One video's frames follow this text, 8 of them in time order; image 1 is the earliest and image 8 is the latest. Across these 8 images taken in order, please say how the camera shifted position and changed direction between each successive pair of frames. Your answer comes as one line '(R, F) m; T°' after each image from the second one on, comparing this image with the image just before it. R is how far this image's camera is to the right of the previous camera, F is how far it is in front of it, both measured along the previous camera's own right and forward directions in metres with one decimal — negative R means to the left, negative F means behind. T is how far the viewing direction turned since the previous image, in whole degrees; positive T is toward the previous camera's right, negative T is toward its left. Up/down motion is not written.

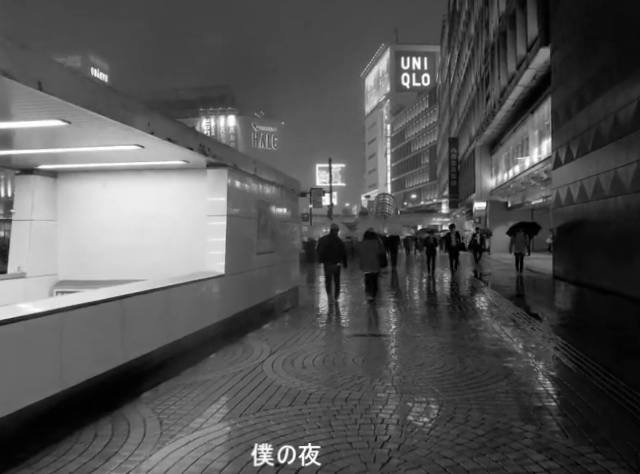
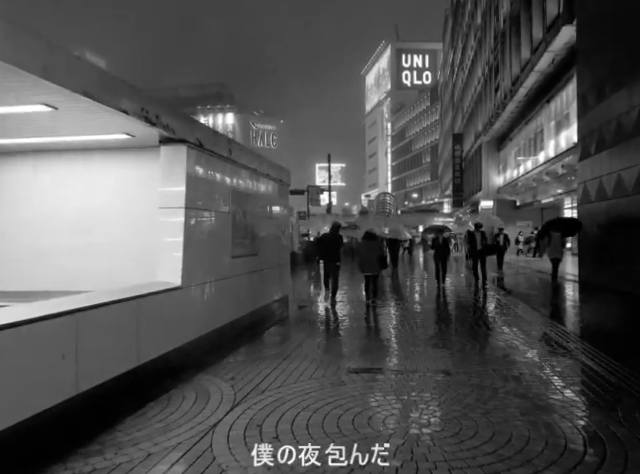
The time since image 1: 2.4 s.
(+0.1, +1.8) m; 0°
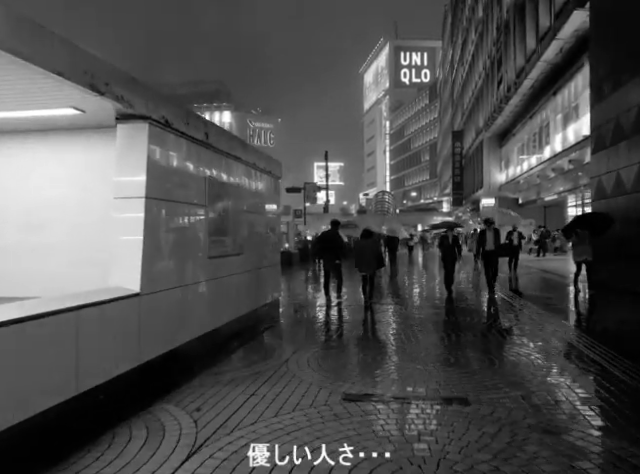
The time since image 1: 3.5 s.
(+0.1, +0.9) m; 0°
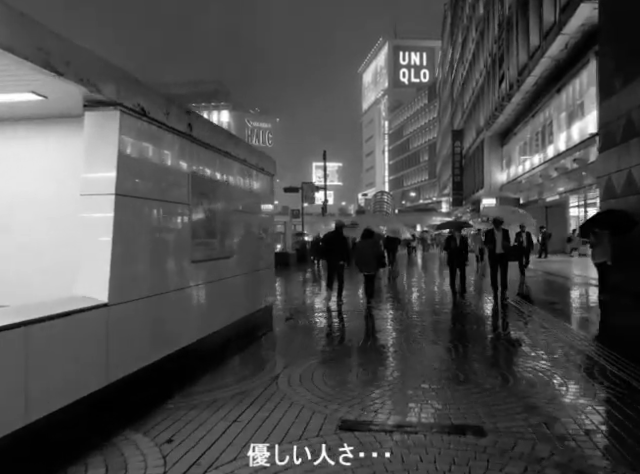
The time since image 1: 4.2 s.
(0.0, +0.5) m; 0°
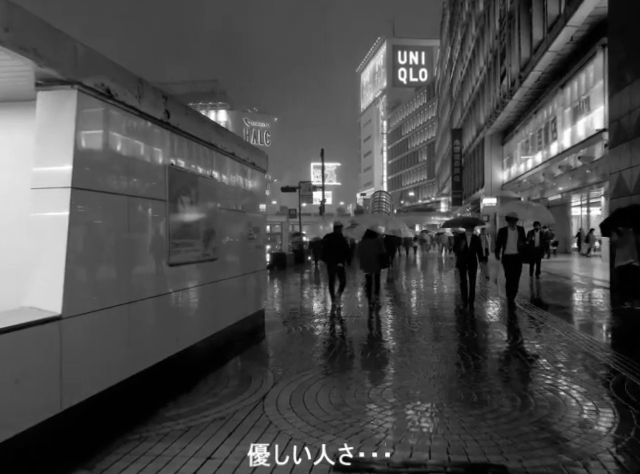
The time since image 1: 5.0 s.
(0.0, +0.6) m; 0°
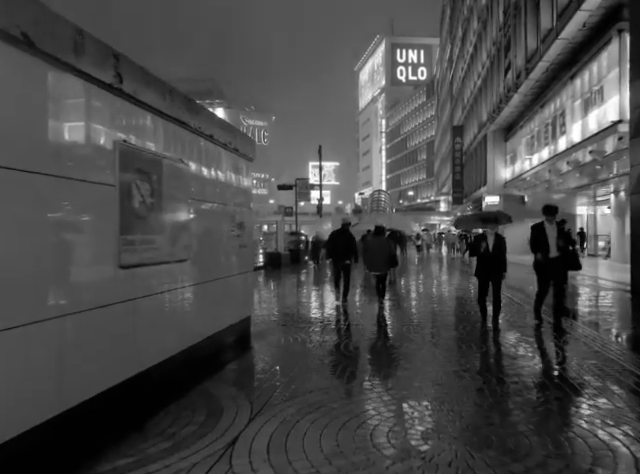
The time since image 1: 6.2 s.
(+0.1, +1.0) m; 0°
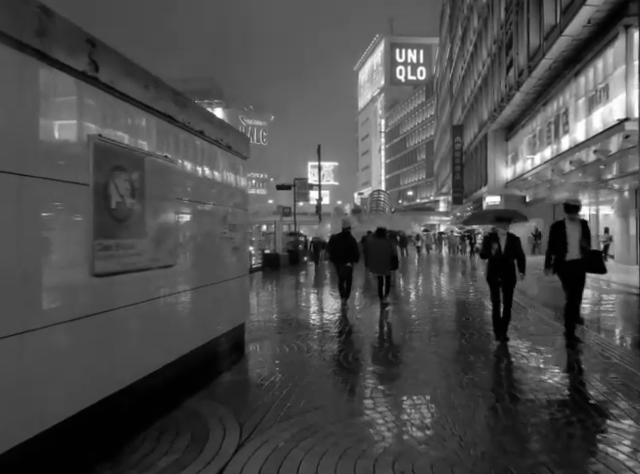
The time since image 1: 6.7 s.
(0.0, +0.4) m; 0°
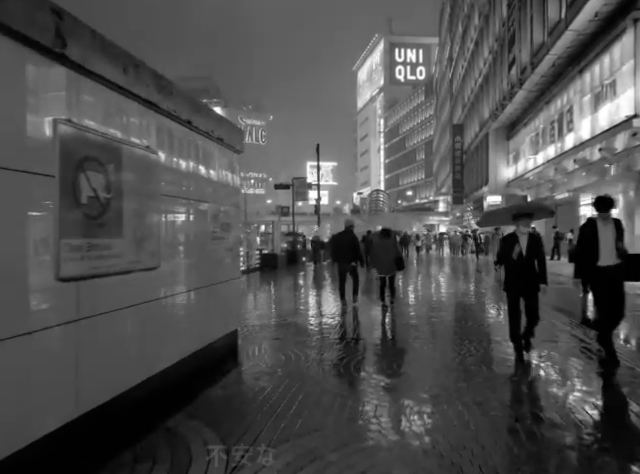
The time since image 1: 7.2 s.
(0.0, +0.4) m; 0°
